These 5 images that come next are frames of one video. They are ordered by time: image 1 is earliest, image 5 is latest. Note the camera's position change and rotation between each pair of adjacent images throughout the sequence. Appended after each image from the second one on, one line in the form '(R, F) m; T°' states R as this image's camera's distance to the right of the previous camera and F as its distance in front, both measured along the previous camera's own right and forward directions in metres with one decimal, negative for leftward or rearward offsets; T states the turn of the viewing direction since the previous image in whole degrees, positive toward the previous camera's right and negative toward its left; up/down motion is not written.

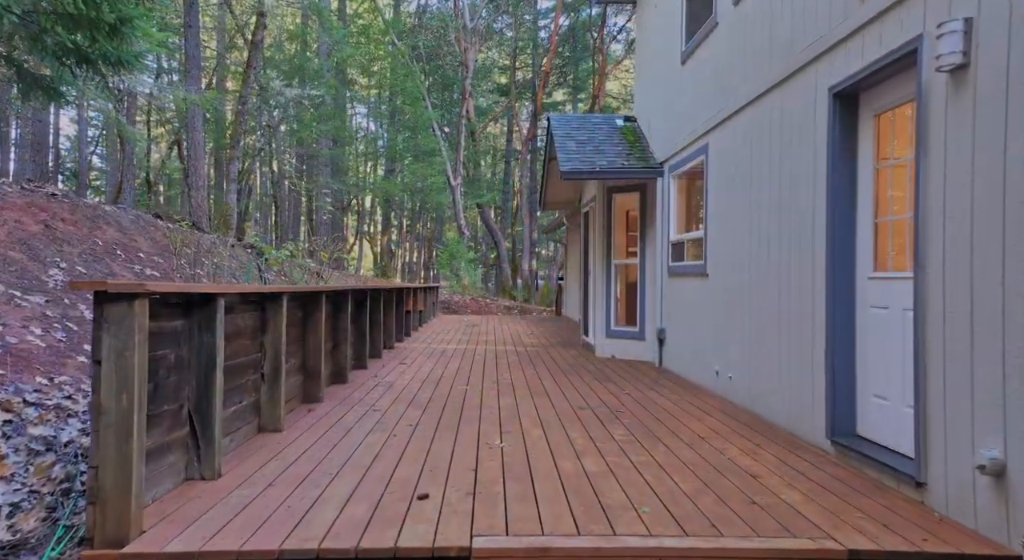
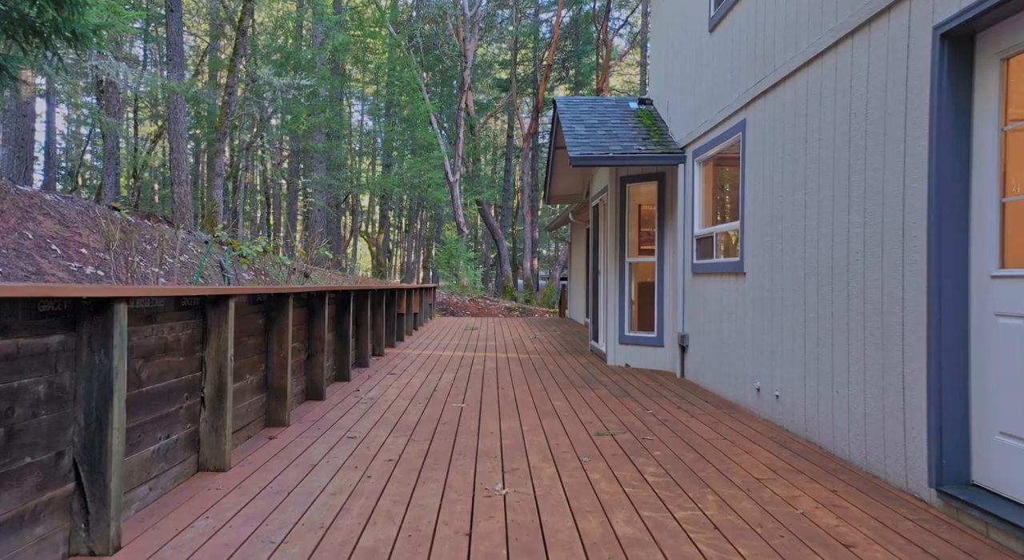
(0.0, +0.8) m; 0°
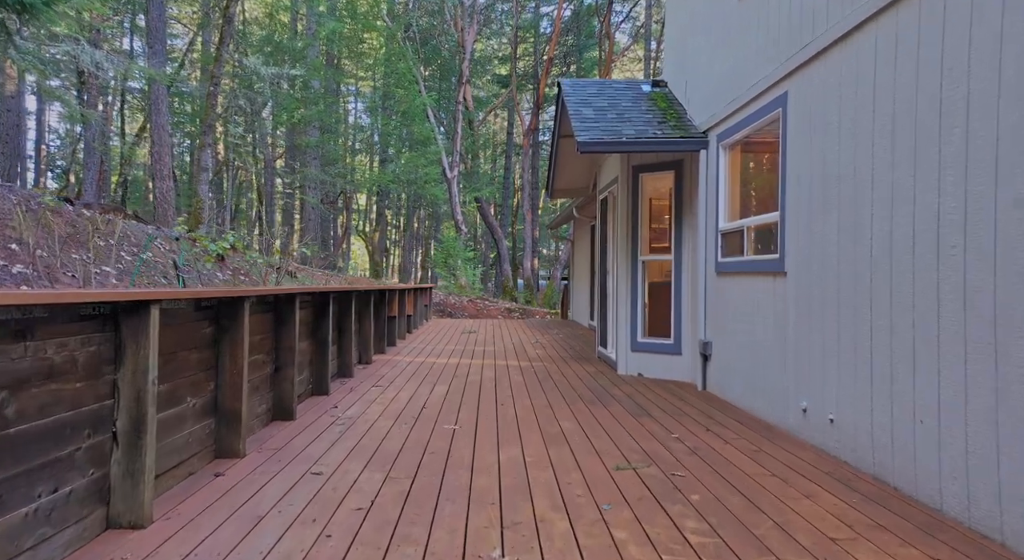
(0.0, +0.7) m; 0°
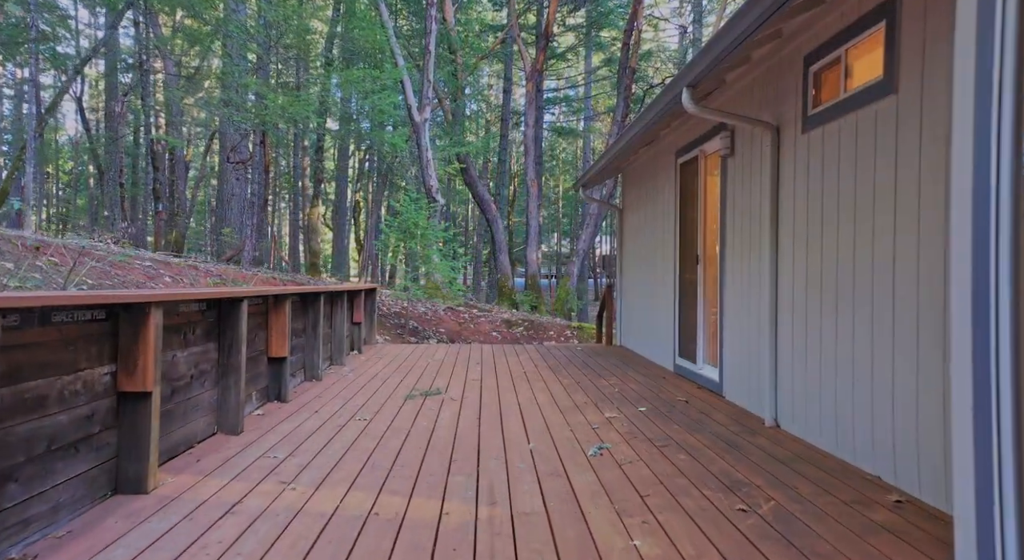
(-0.1, +0.9) m; 0°
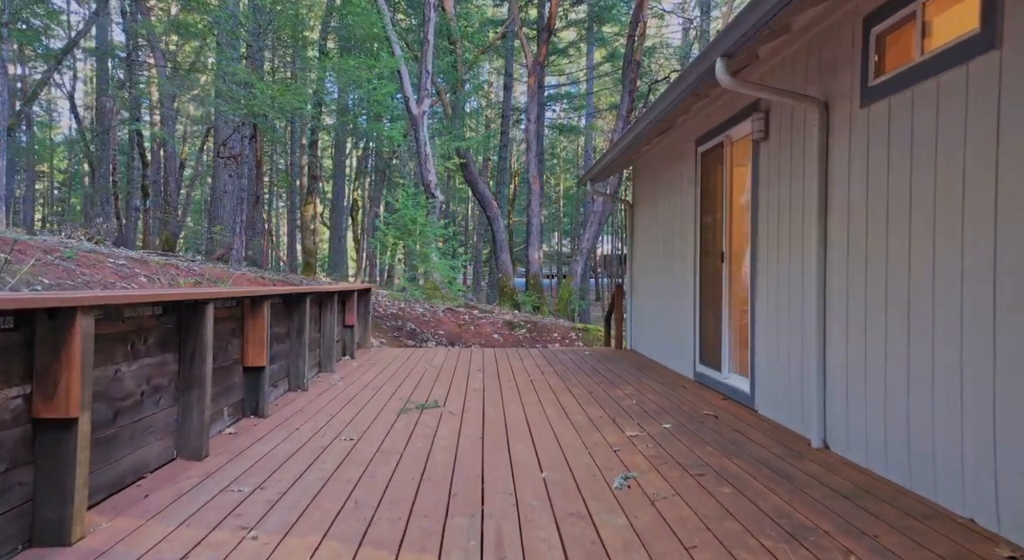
(0.0, +0.5) m; 0°
